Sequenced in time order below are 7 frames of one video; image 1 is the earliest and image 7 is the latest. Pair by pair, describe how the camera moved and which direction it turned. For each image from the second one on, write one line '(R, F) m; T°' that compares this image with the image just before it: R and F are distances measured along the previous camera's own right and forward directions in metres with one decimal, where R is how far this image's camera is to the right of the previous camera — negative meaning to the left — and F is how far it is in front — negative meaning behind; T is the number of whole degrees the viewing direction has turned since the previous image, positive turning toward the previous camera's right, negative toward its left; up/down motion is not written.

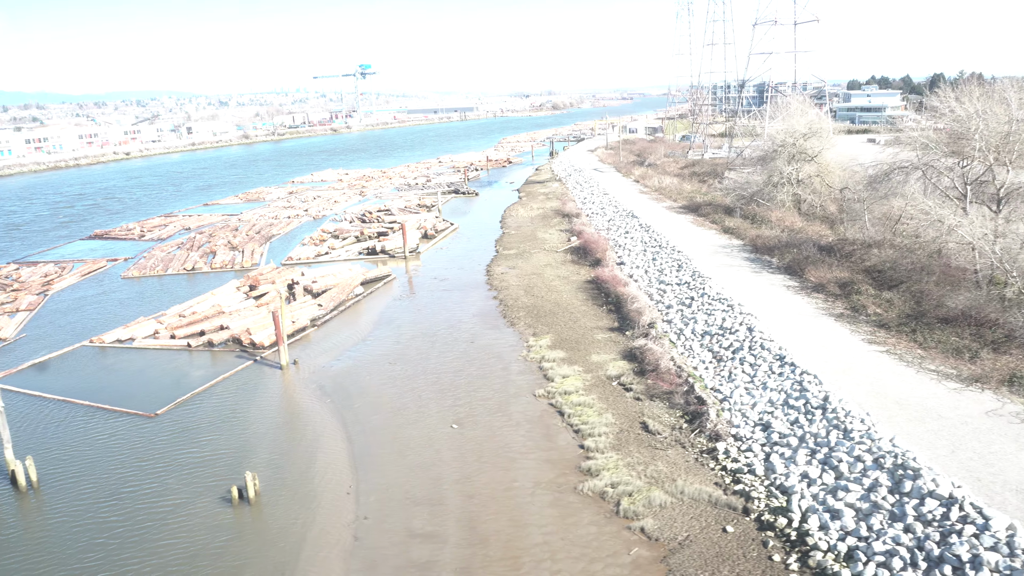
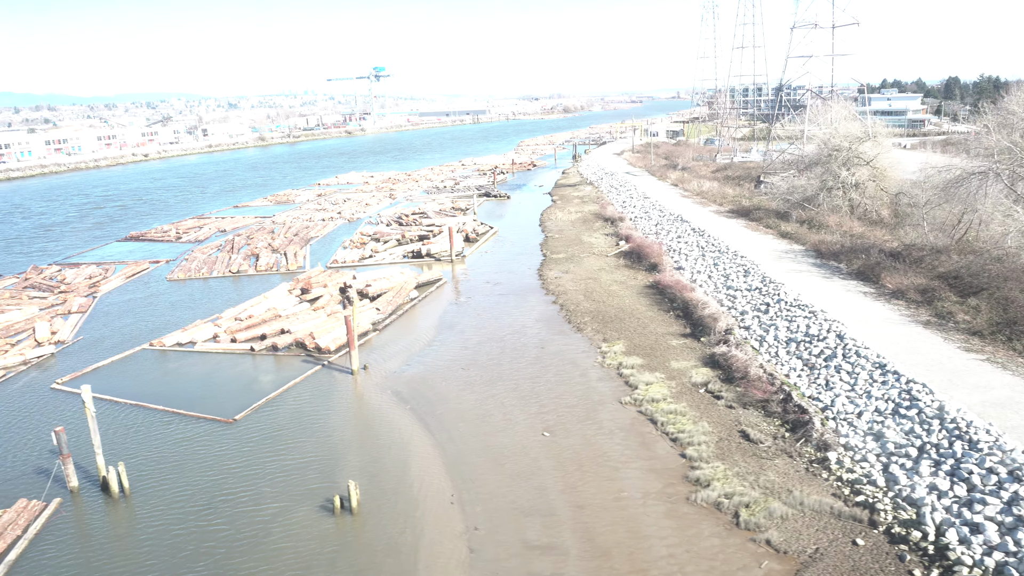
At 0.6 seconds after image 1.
(-1.6, +0.2) m; 0°
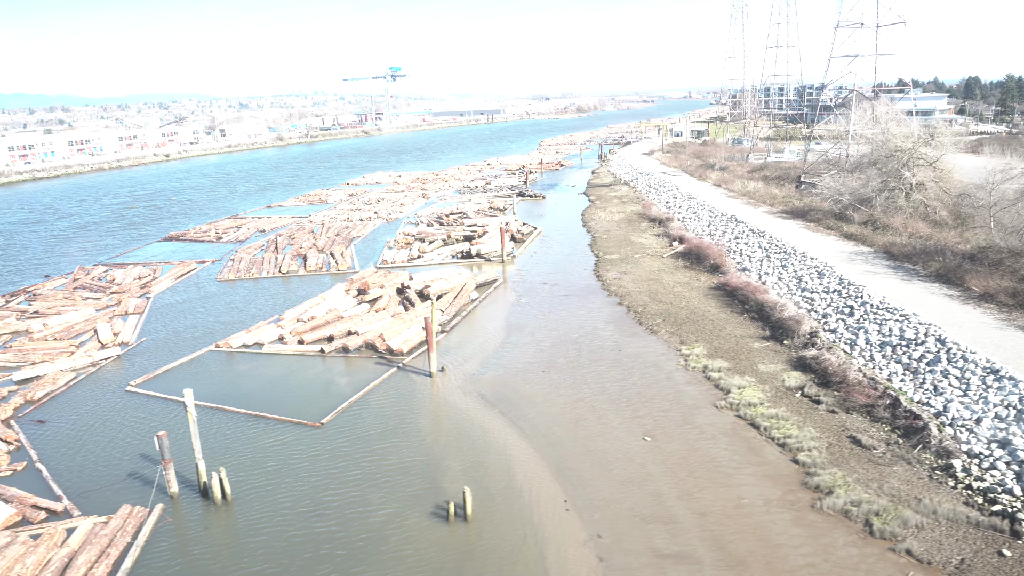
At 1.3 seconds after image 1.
(-1.7, +0.2) m; 0°
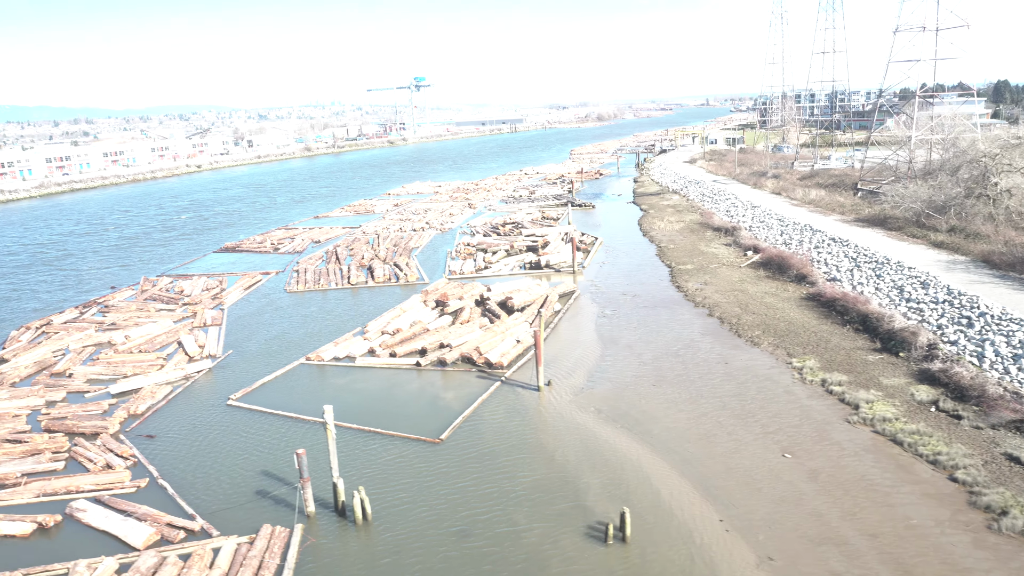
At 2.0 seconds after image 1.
(-2.1, +0.3) m; -1°
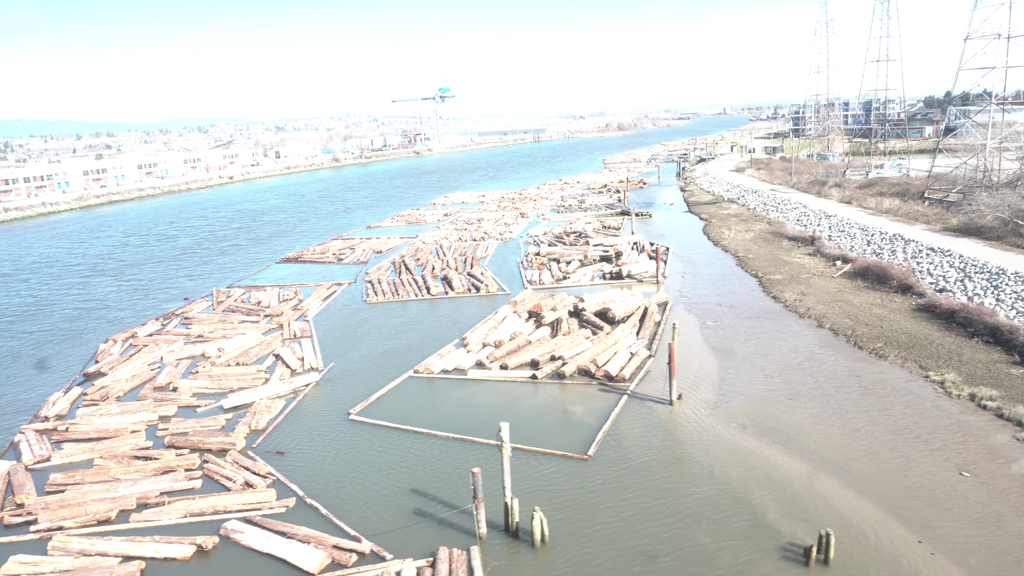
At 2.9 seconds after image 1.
(-2.5, +0.4) m; -1°
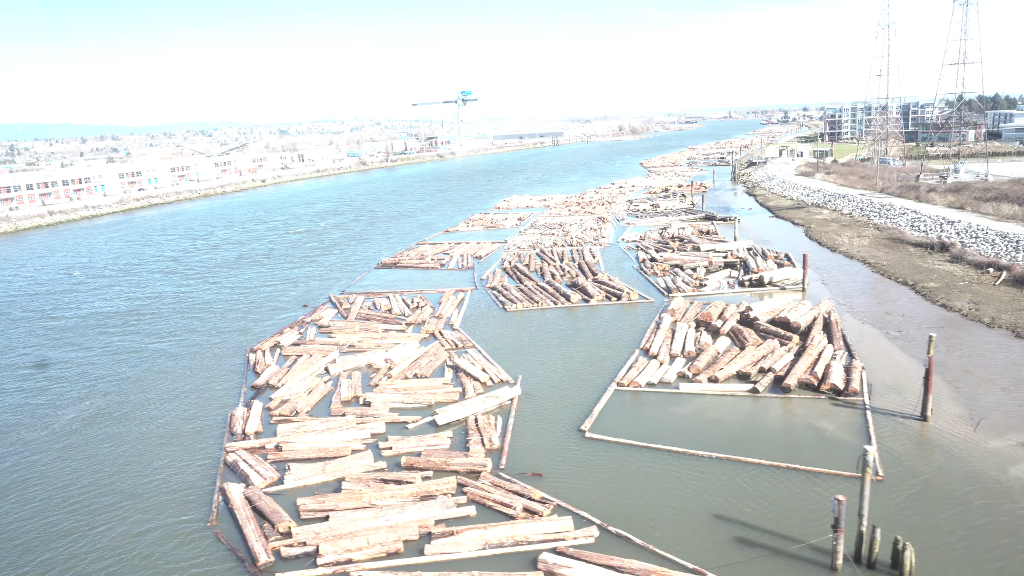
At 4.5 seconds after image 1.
(-5.1, +0.9) m; +1°
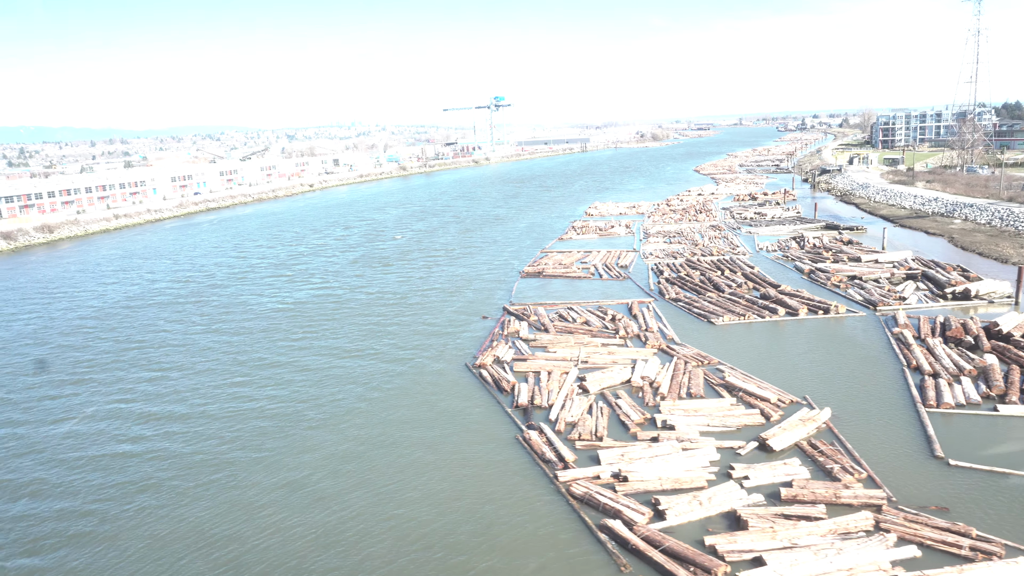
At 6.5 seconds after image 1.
(-6.9, +1.1) m; +1°
